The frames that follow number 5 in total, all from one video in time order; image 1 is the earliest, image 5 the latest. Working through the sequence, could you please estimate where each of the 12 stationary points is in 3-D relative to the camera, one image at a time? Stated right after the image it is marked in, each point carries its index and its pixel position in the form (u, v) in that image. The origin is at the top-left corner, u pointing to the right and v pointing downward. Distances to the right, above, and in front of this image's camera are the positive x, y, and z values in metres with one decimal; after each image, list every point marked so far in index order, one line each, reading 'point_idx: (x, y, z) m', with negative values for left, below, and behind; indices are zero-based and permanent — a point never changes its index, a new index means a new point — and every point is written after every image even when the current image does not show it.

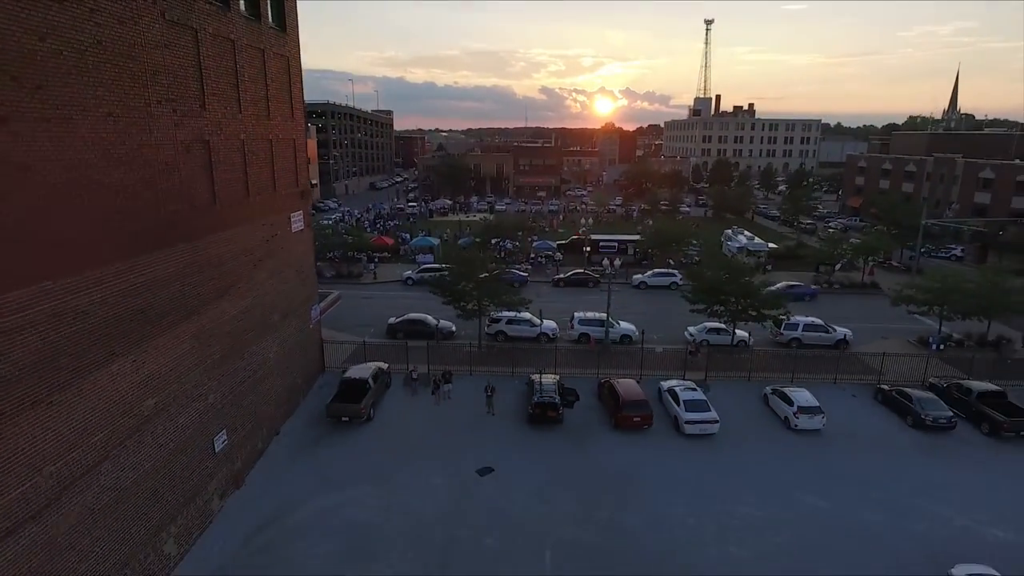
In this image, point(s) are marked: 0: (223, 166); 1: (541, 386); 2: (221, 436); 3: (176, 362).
0: (-7.1, +3.0, +15.2) m
1: (+0.9, -3.1, +19.5) m
2: (-7.1, -3.6, +15.1) m
3: (-7.3, -1.7, +13.5) m
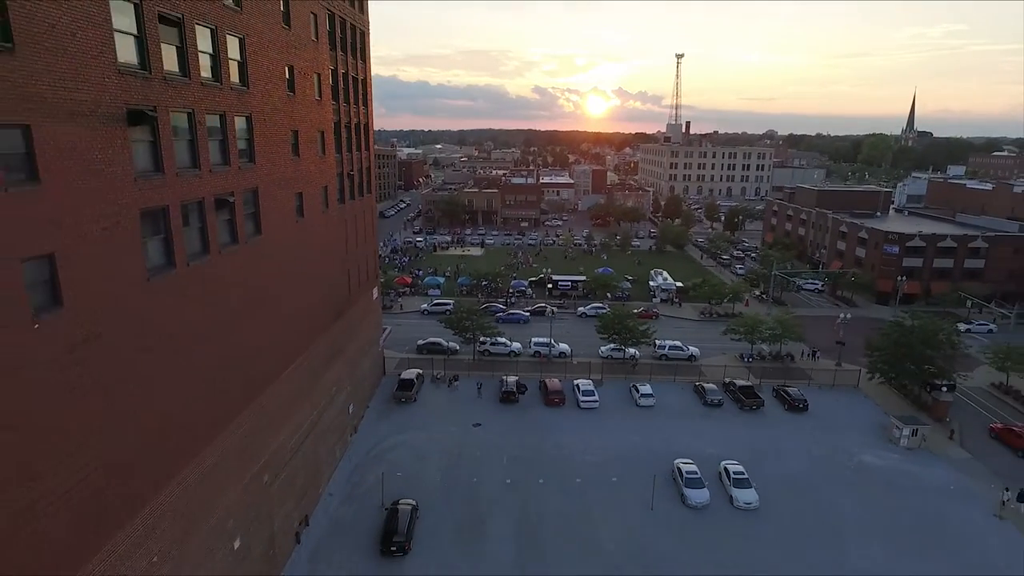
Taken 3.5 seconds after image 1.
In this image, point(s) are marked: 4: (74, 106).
0: (-8.2, +0.6, +31.4) m
1: (-0.3, -5.6, +35.9) m
2: (-8.3, -6.0, +31.3) m
3: (-8.4, -4.1, +29.8) m
4: (-8.6, +3.5, +12.0) m
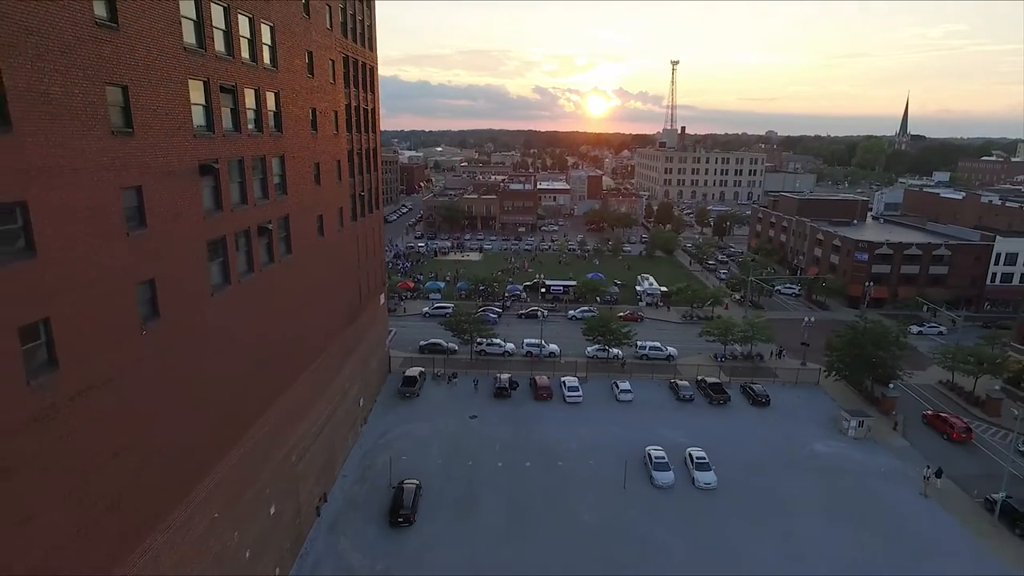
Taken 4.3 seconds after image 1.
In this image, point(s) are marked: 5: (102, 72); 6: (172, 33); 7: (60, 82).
0: (-8.7, +0.2, +35.3) m
1: (-0.8, -6.0, +39.8) m
2: (-8.7, -6.4, +35.3) m
3: (-8.8, -4.5, +33.7) m
4: (-9.1, +3.1, +16.0) m
5: (-9.1, +4.8, +13.6) m
6: (-9.0, +6.7, +16.3) m
7: (-9.1, +4.1, +12.4) m
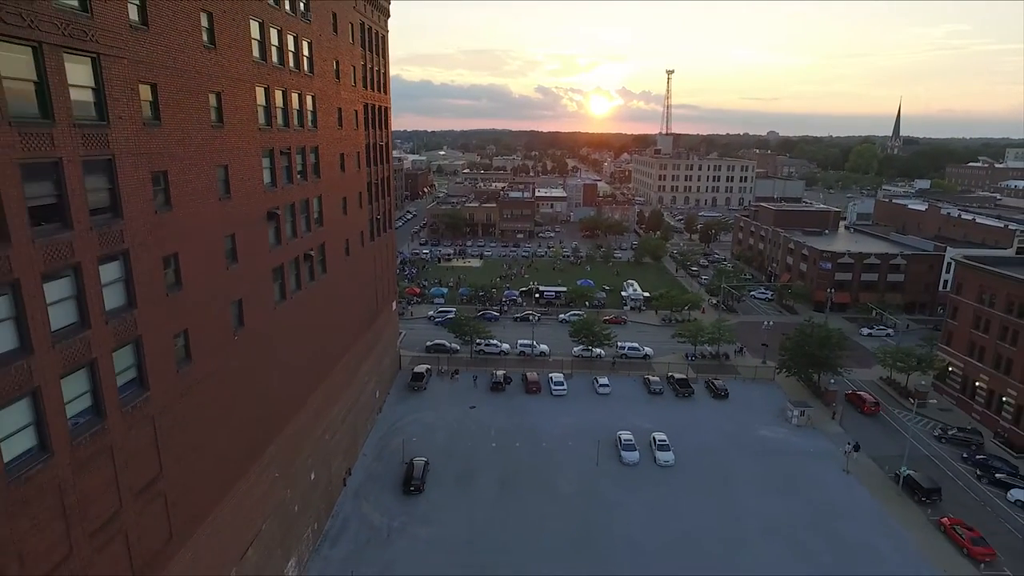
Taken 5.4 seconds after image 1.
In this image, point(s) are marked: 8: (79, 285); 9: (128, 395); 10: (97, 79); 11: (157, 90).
0: (-9.1, -0.4, +41.5) m
1: (-1.2, -6.6, +46.0) m
2: (-9.2, -7.0, +41.5) m
3: (-9.3, -5.1, +39.9) m
4: (-9.6, +2.5, +22.1) m
5: (-9.6, +4.2, +19.7) m
6: (-9.5, +6.1, +22.4) m
7: (-9.6, +3.5, +18.5) m
8: (-9.9, +0.1, +14.0) m
9: (-10.0, -2.8, +16.0) m
10: (-9.8, +4.9, +14.4) m
11: (-9.7, +5.4, +16.7) m
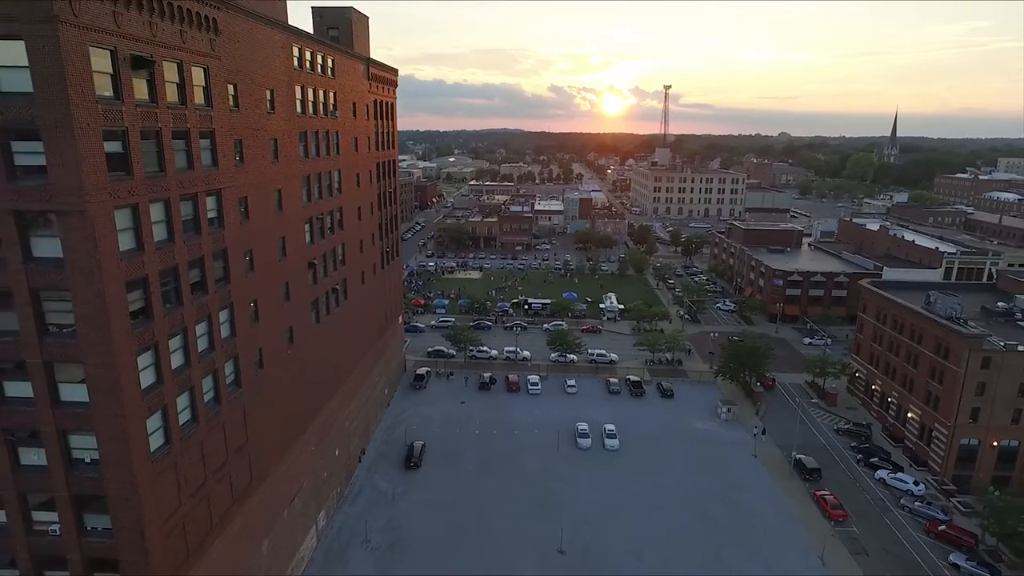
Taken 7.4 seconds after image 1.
0: (-10.5, -1.9, +51.4) m
1: (-2.6, -8.1, +55.8) m
2: (-10.6, -8.5, +51.4) m
3: (-10.8, -6.6, +49.8) m
4: (-11.3, +1.0, +32.1) m
5: (-11.5, +2.6, +29.7) m
6: (-11.3, +4.6, +32.4) m
7: (-11.5, +2.0, +28.5) m
8: (-11.8, -1.5, +24.0) m
9: (-11.9, -4.3, +25.9) m
10: (-11.7, +3.4, +24.4) m
11: (-11.5, +3.9, +26.6) m
